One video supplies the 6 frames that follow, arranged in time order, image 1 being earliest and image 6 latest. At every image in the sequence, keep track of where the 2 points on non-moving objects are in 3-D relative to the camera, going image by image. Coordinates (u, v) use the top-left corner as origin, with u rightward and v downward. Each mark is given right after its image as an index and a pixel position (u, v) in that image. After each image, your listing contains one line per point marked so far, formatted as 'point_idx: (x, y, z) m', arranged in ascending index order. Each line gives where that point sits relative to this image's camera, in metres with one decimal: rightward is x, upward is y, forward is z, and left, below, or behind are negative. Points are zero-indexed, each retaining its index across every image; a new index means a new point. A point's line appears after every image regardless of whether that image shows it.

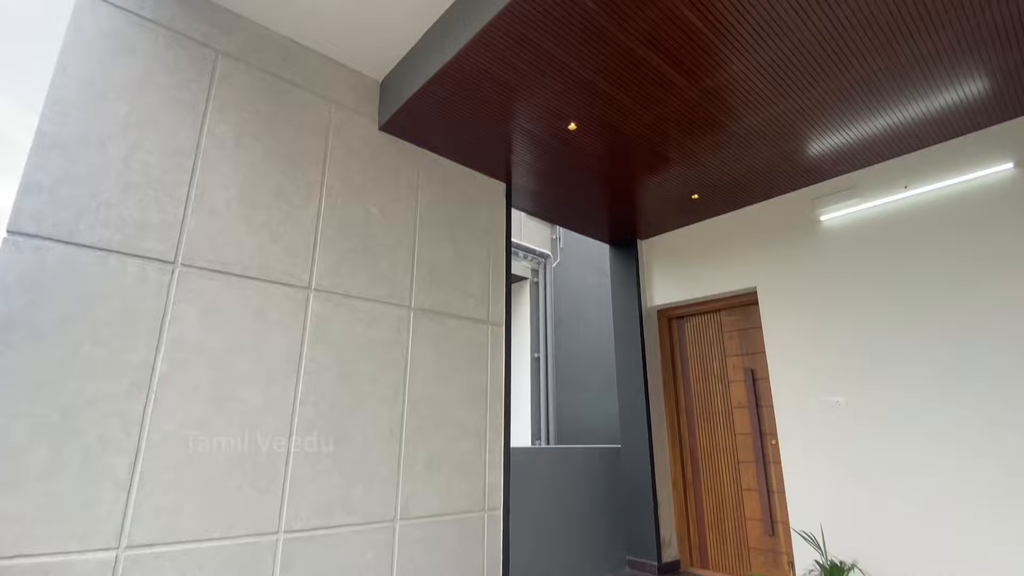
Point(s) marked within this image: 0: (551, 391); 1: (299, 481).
0: (+0.4, -1.0, +5.1) m
1: (-0.9, -0.8, +2.2) m
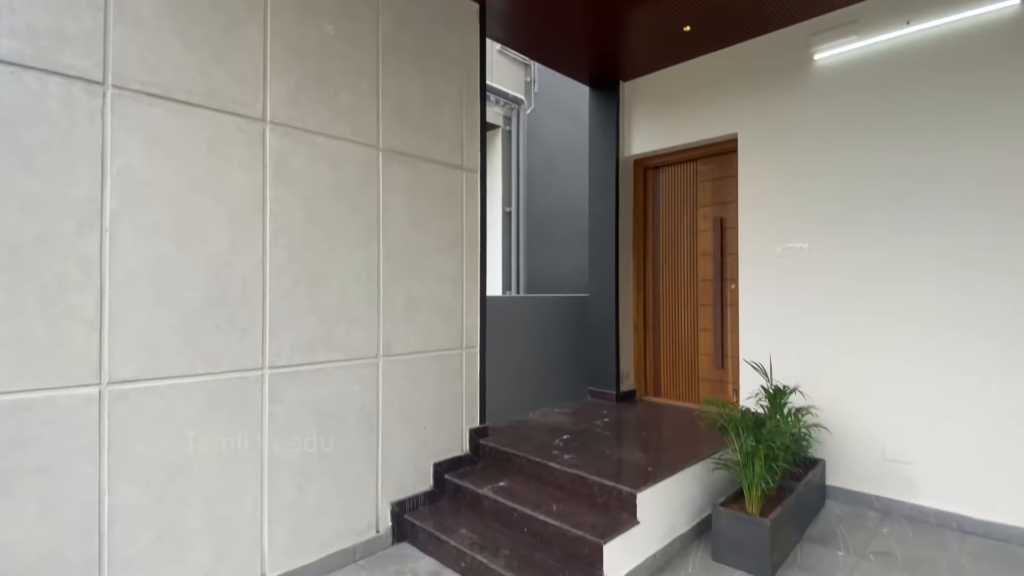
0: (+0.1, +0.4, +5.2) m
1: (-1.0, -0.1, +2.2) m
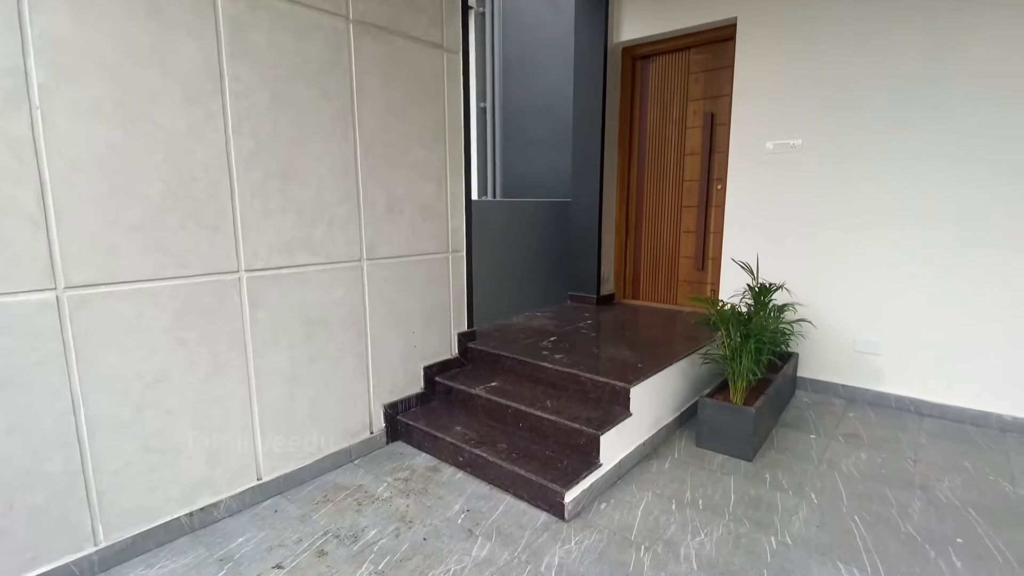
0: (-0.1, +1.4, +4.9) m
1: (-1.0, +0.3, +2.0) m
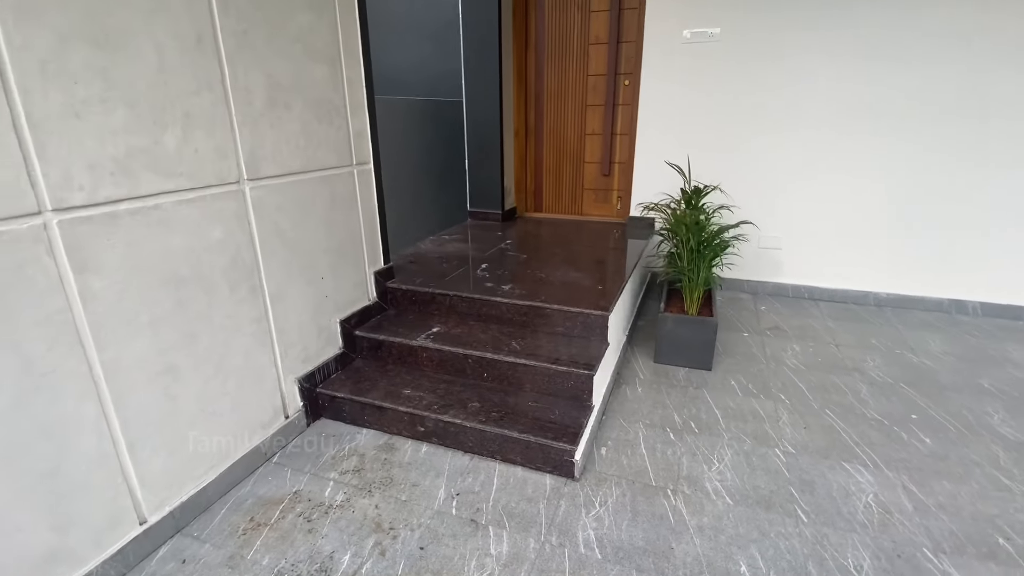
0: (-1.2, +2.0, +3.9) m
1: (-1.0, +0.4, +1.1) m
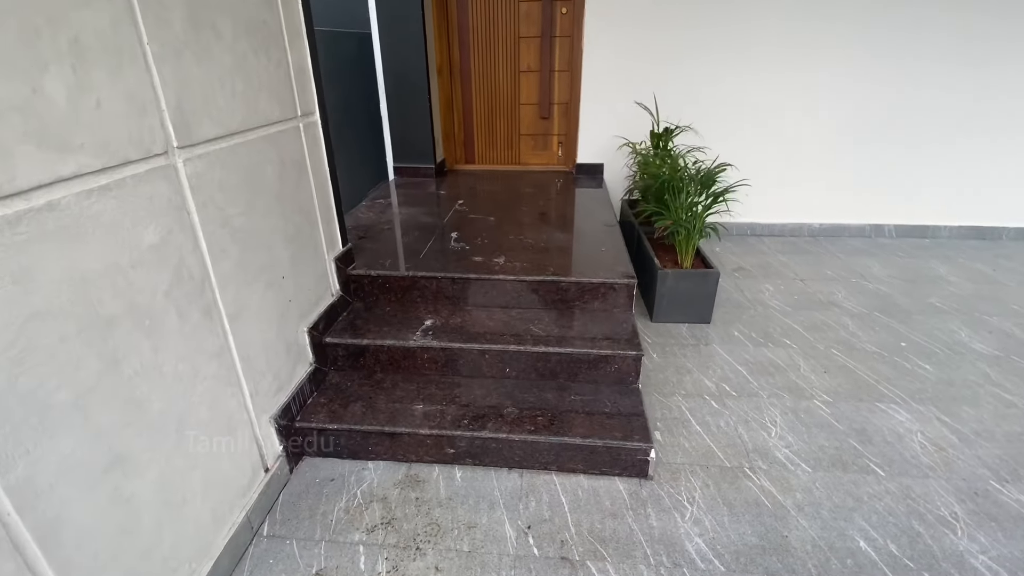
0: (-1.8, +2.1, +3.0) m
1: (-0.7, +0.3, +0.5) m
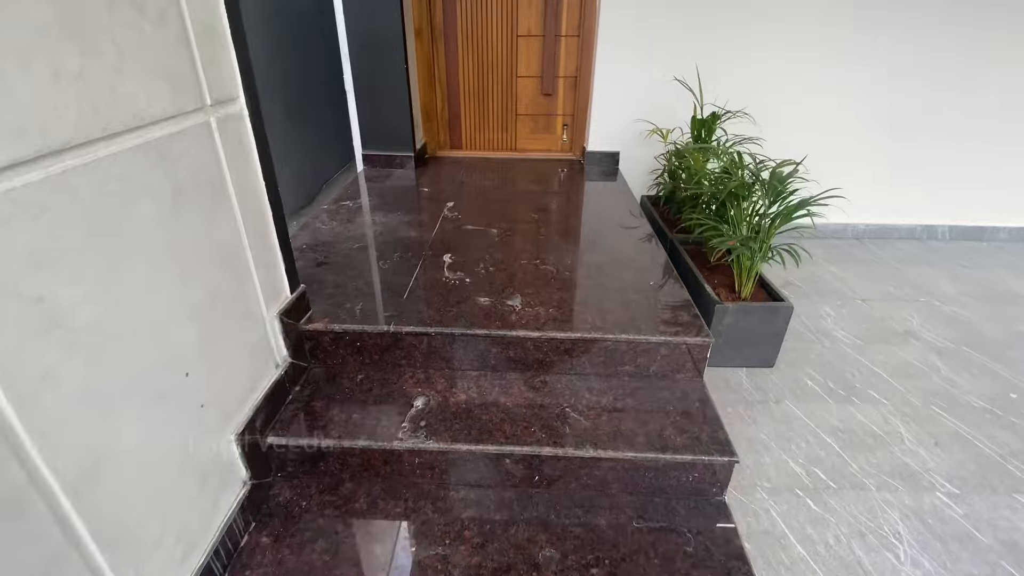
0: (-1.8, +2.0, +2.2) m
1: (-0.6, 0.0, -0.1) m
